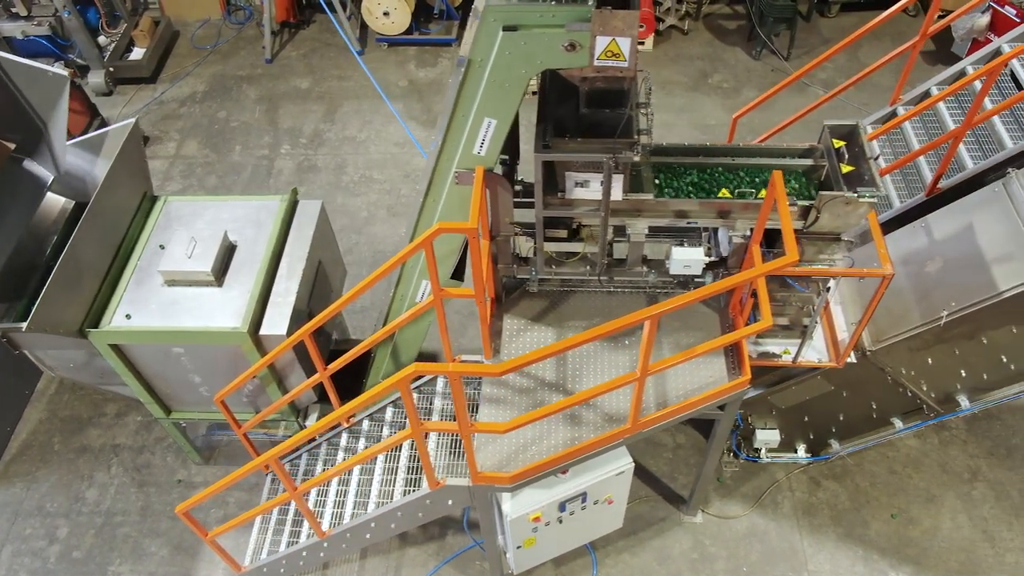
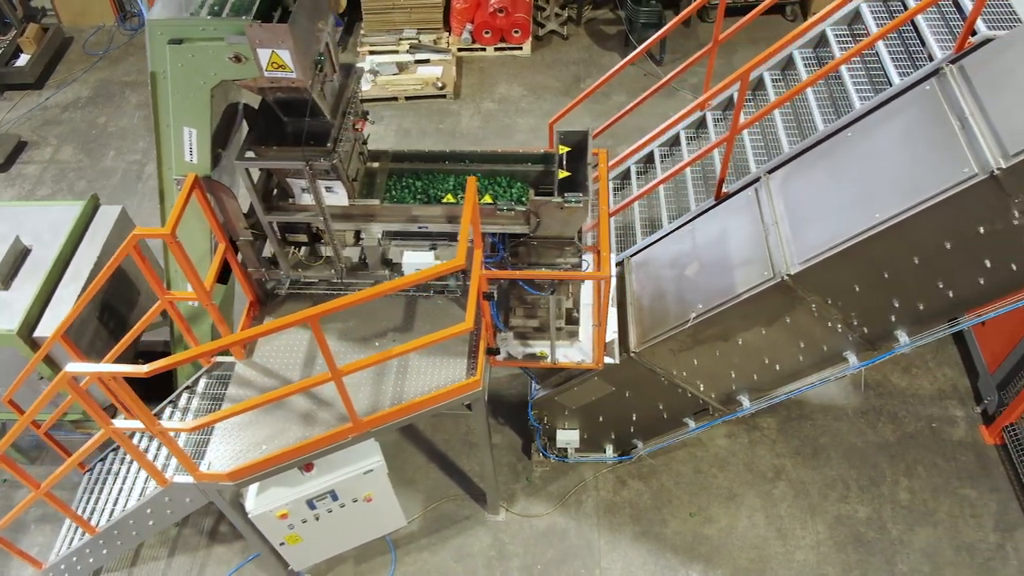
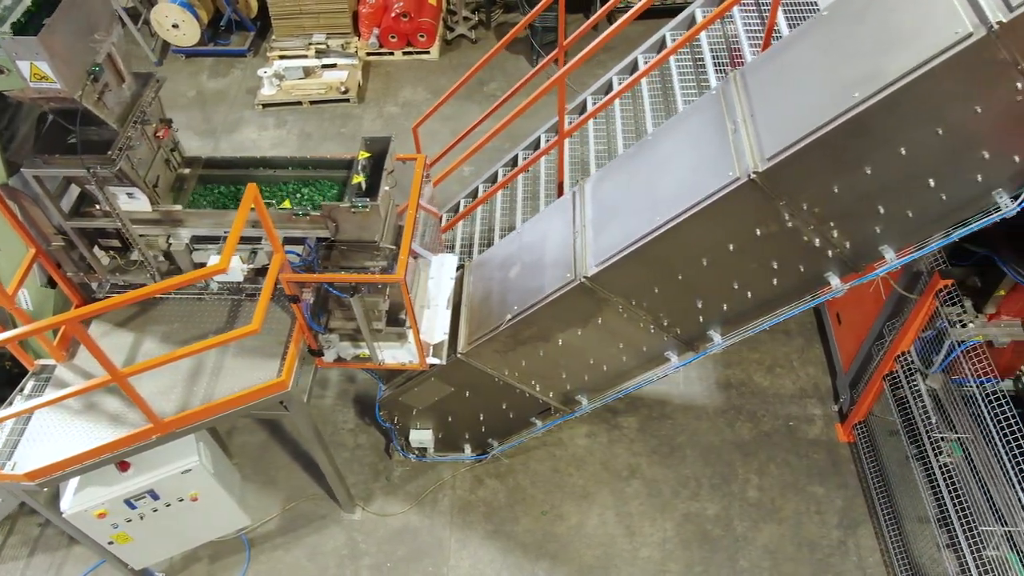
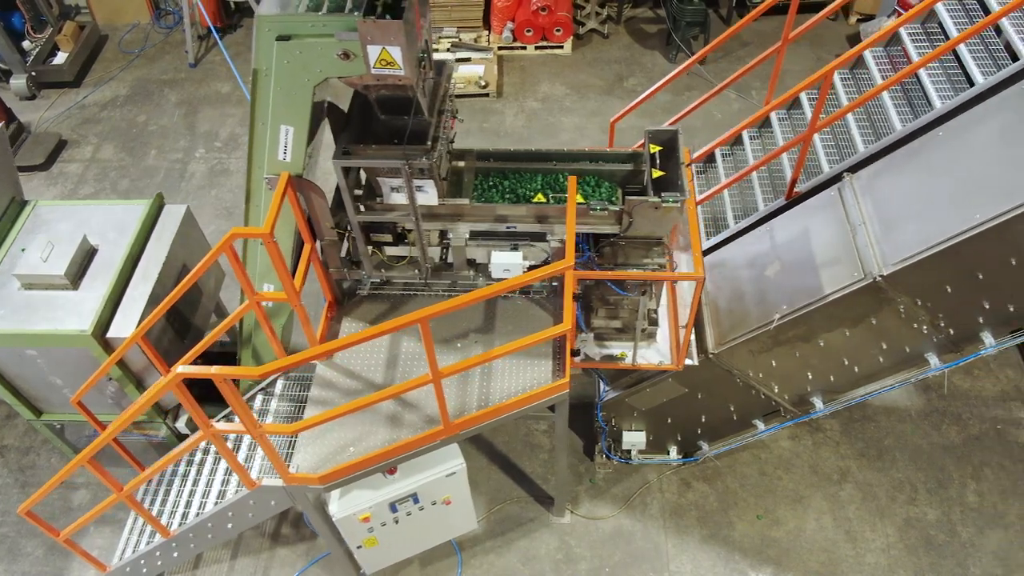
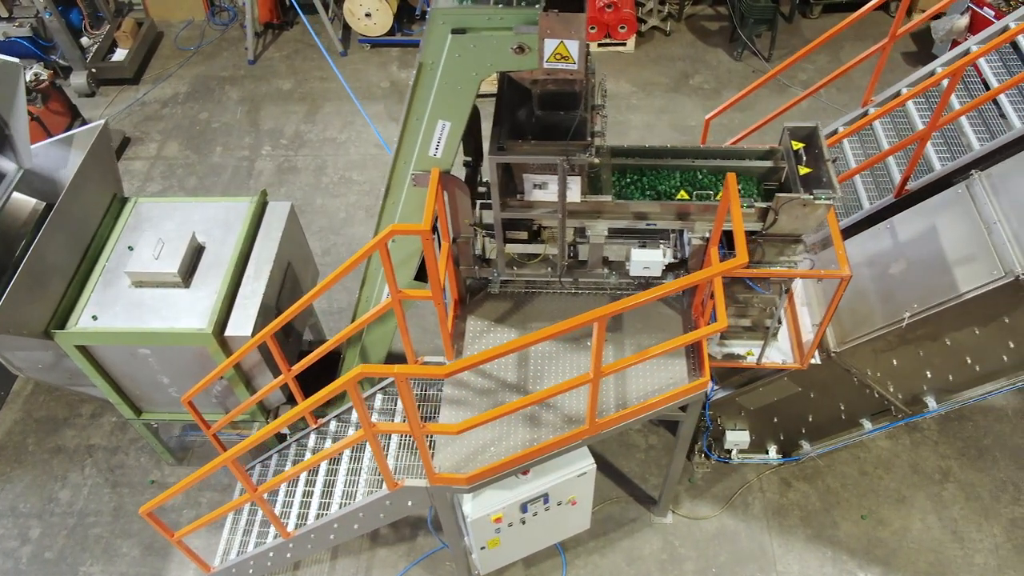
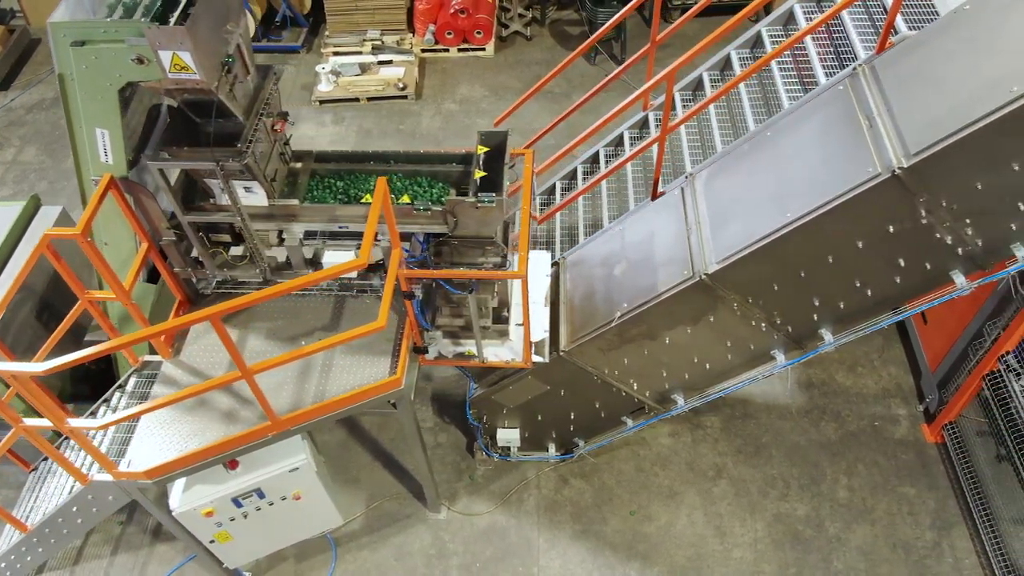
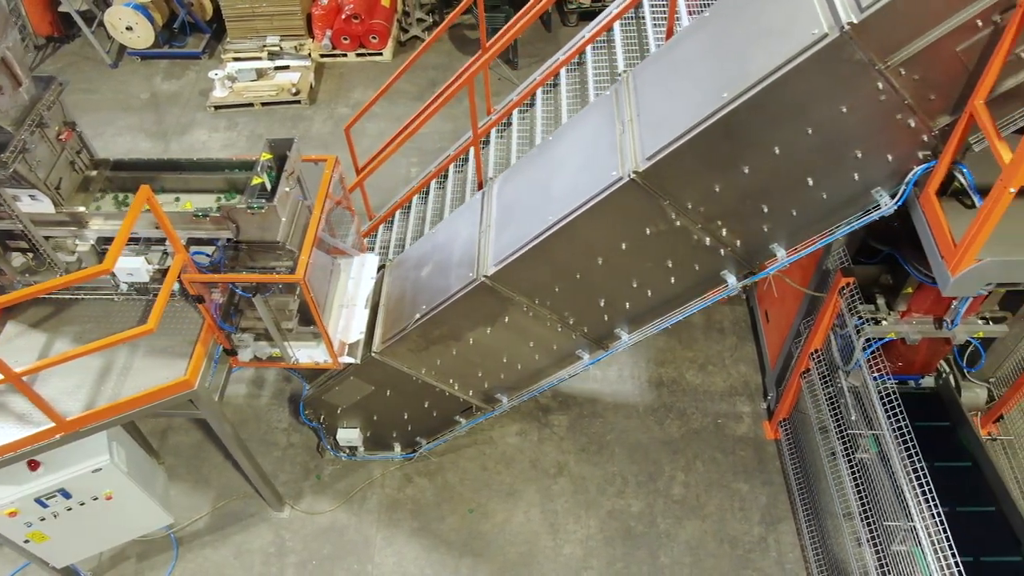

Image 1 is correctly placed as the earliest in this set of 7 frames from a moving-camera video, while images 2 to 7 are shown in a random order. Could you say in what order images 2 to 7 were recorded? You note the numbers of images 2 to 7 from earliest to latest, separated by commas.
5, 4, 2, 6, 3, 7
